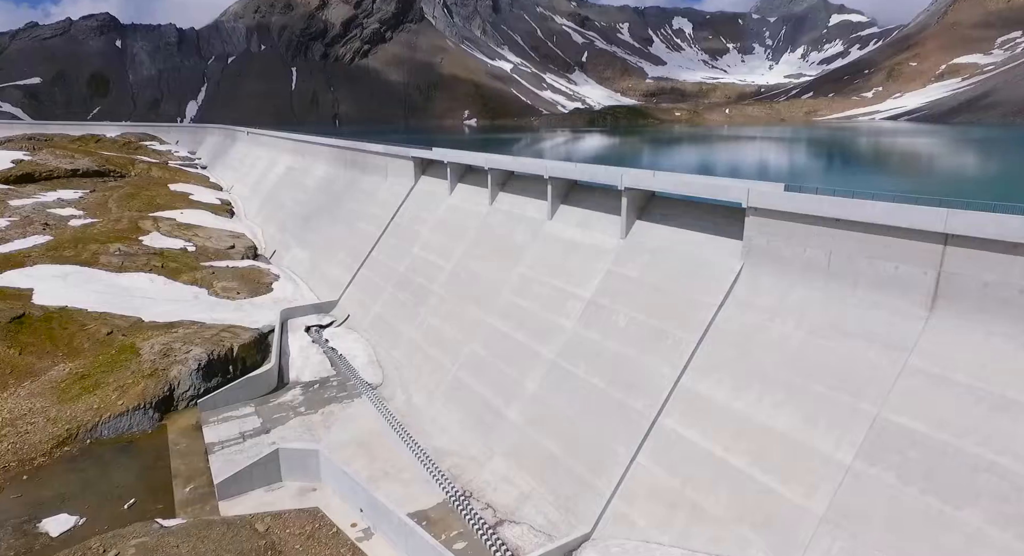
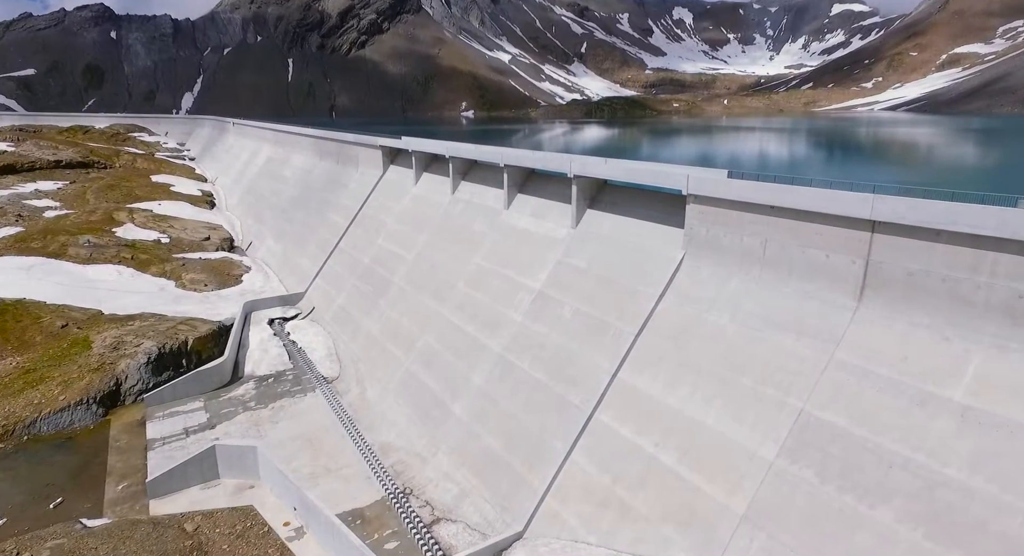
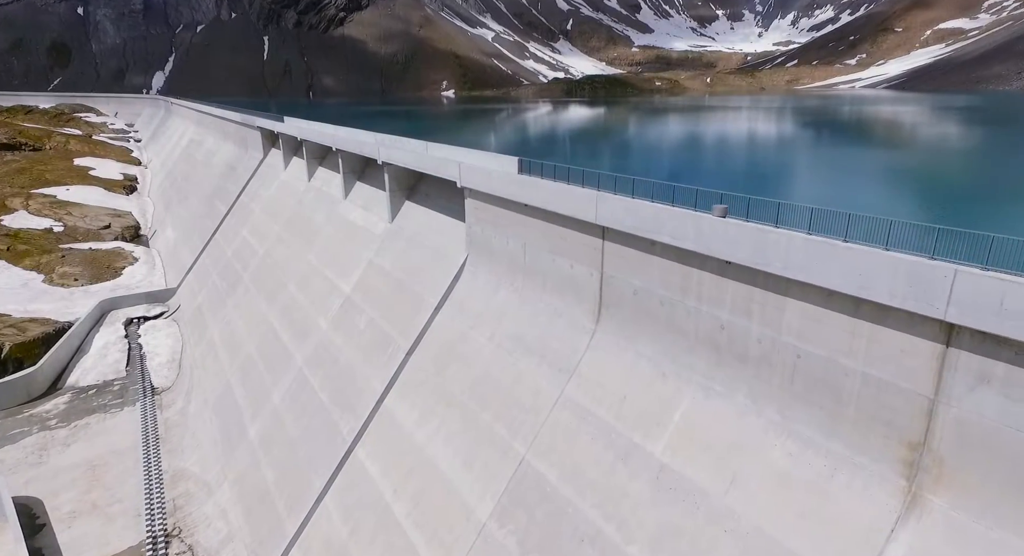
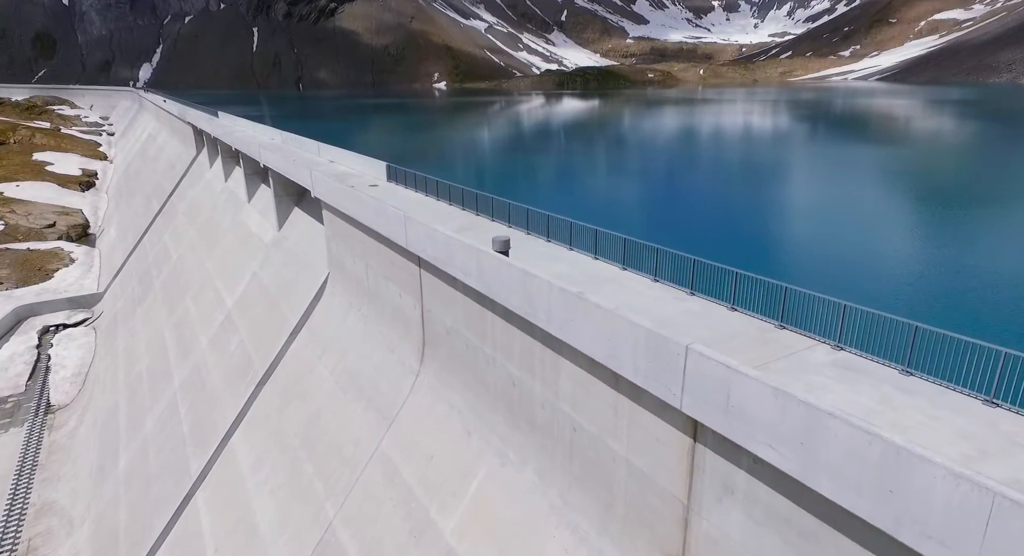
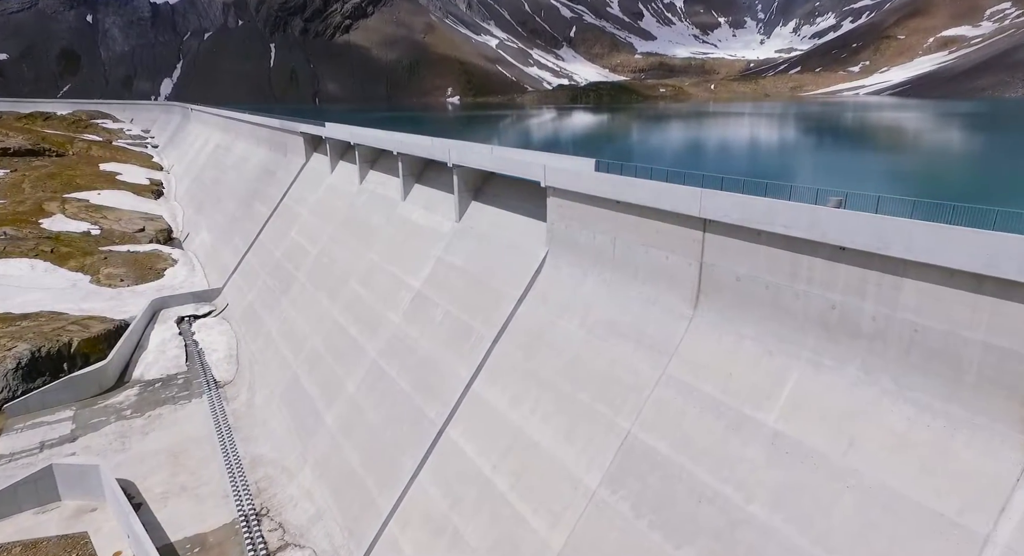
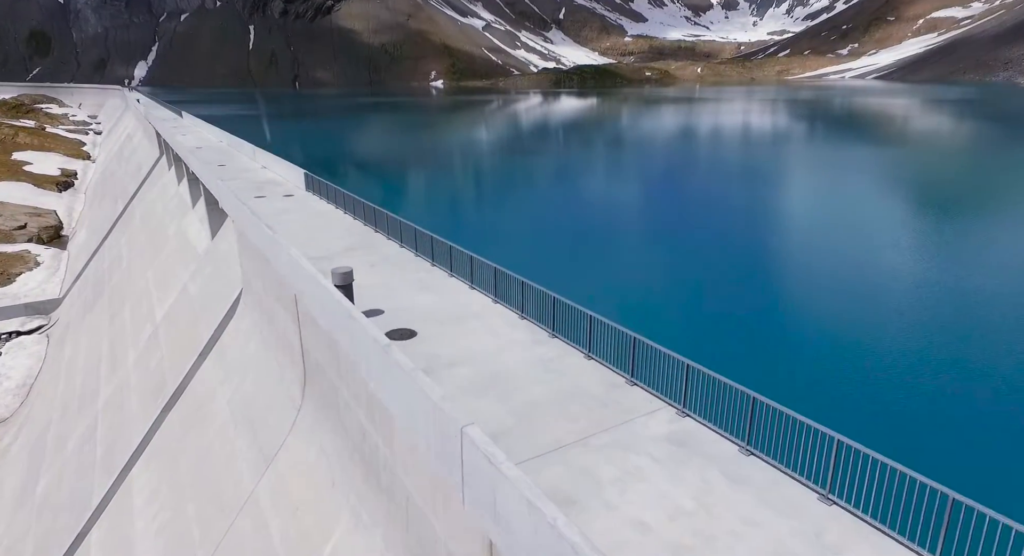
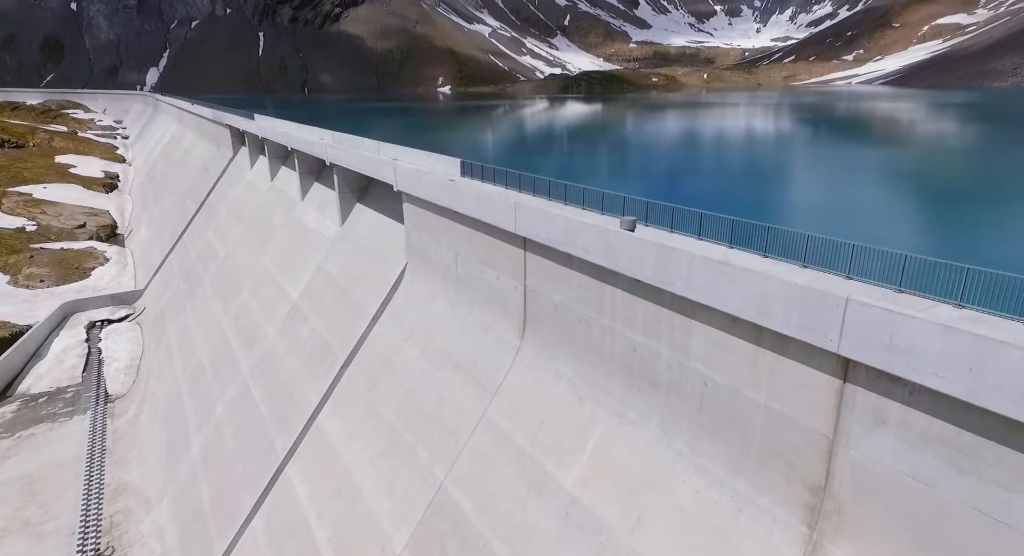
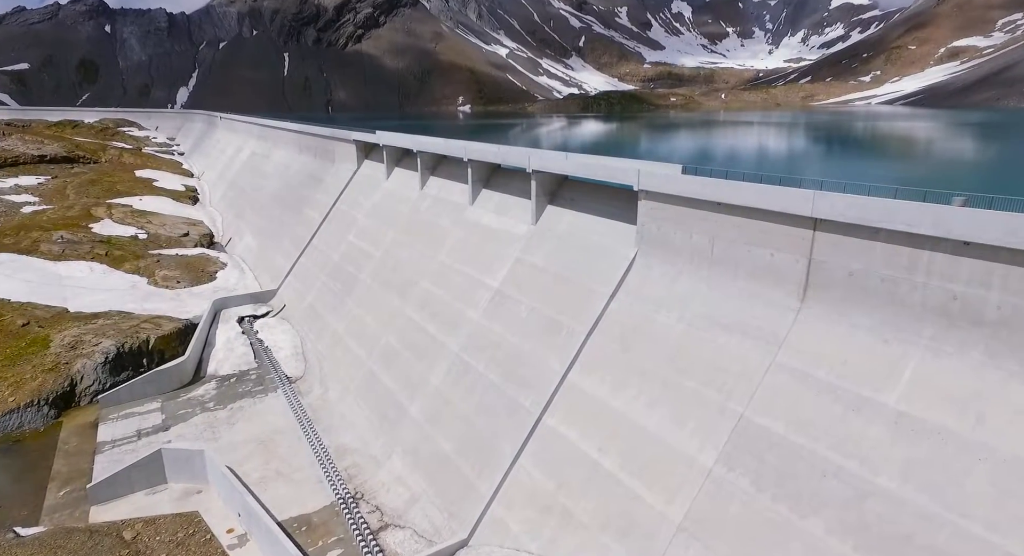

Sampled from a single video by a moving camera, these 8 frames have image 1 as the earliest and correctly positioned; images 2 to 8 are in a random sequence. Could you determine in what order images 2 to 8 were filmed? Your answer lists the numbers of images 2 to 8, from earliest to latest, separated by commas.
2, 8, 5, 3, 7, 4, 6
